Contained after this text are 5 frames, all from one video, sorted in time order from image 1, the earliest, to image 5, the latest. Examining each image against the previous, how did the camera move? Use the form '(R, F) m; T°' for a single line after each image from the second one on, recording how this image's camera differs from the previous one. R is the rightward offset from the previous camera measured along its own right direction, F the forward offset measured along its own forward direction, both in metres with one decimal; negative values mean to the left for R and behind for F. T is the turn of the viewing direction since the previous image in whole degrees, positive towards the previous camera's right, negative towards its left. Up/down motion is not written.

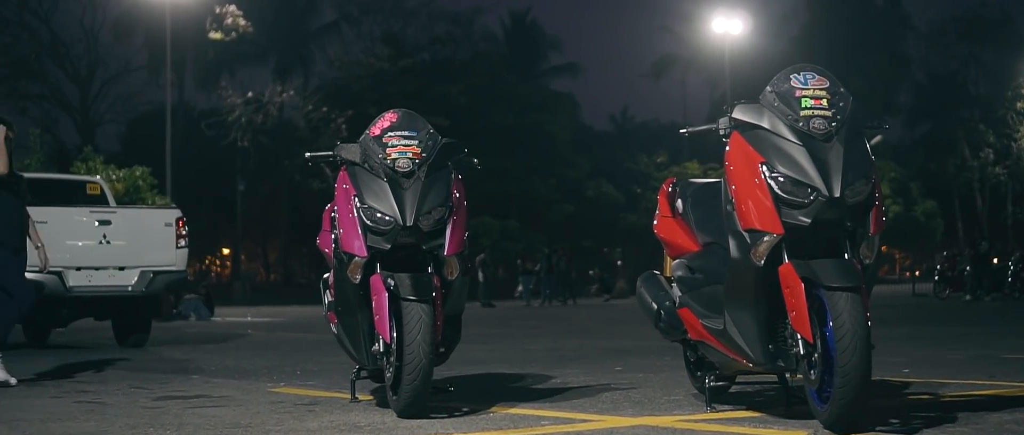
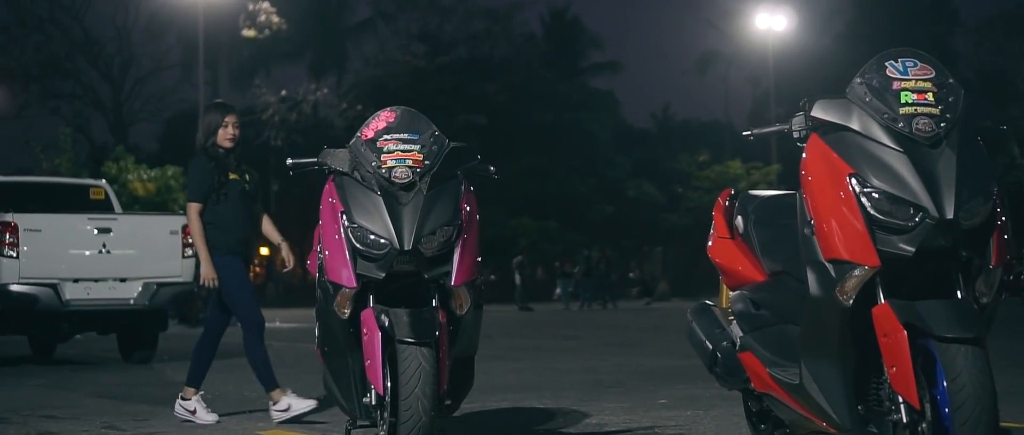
(+0.1, +1.2) m; -2°
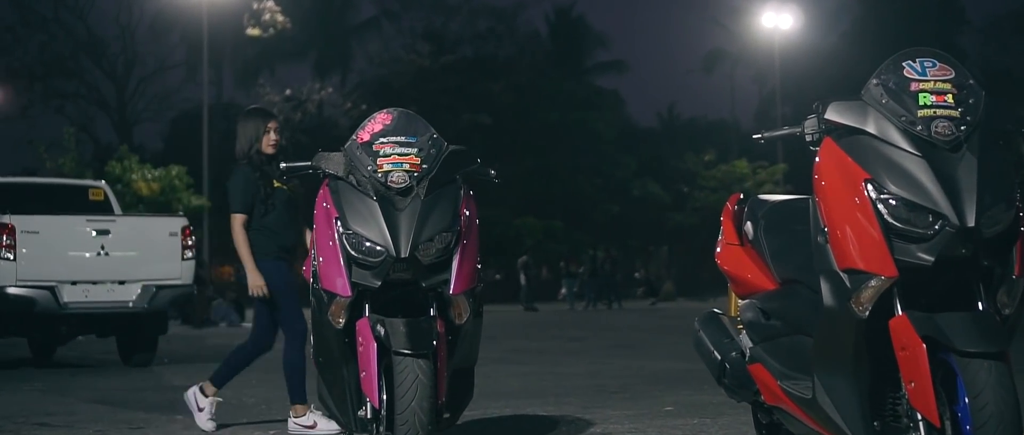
(0.0, +0.2) m; 0°
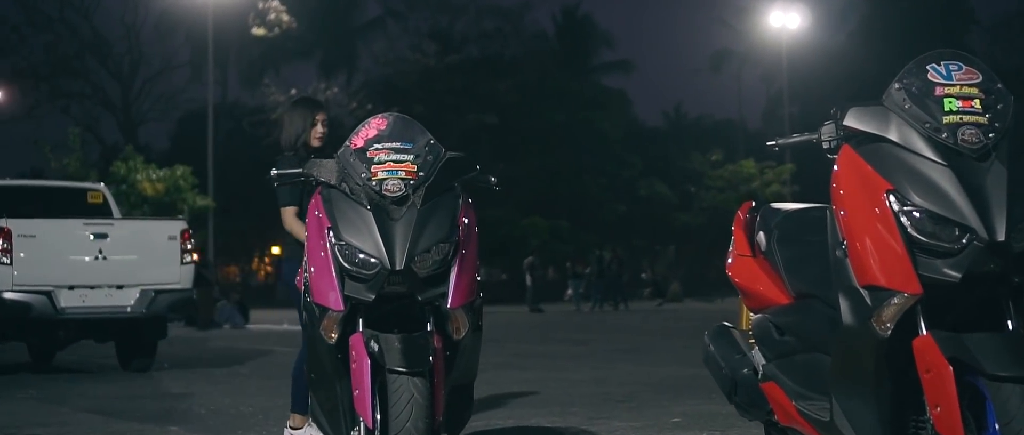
(0.0, +0.3) m; 0°
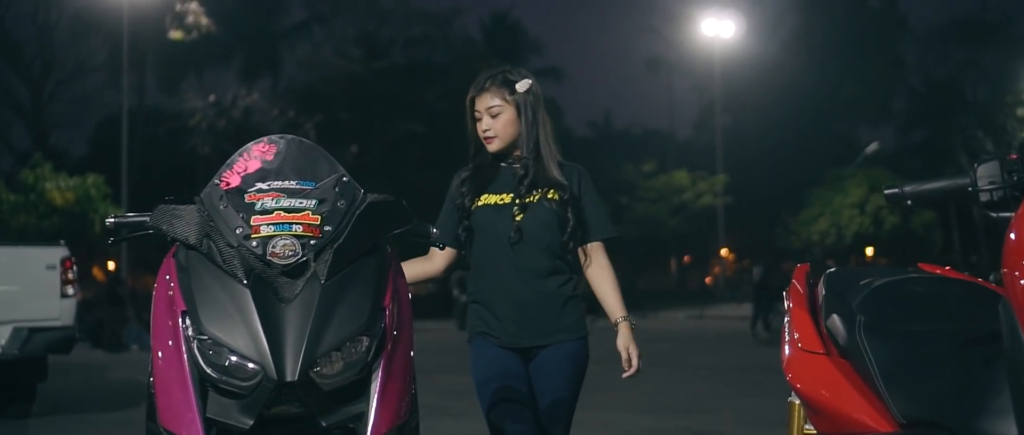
(-0.1, +1.8) m; +3°
